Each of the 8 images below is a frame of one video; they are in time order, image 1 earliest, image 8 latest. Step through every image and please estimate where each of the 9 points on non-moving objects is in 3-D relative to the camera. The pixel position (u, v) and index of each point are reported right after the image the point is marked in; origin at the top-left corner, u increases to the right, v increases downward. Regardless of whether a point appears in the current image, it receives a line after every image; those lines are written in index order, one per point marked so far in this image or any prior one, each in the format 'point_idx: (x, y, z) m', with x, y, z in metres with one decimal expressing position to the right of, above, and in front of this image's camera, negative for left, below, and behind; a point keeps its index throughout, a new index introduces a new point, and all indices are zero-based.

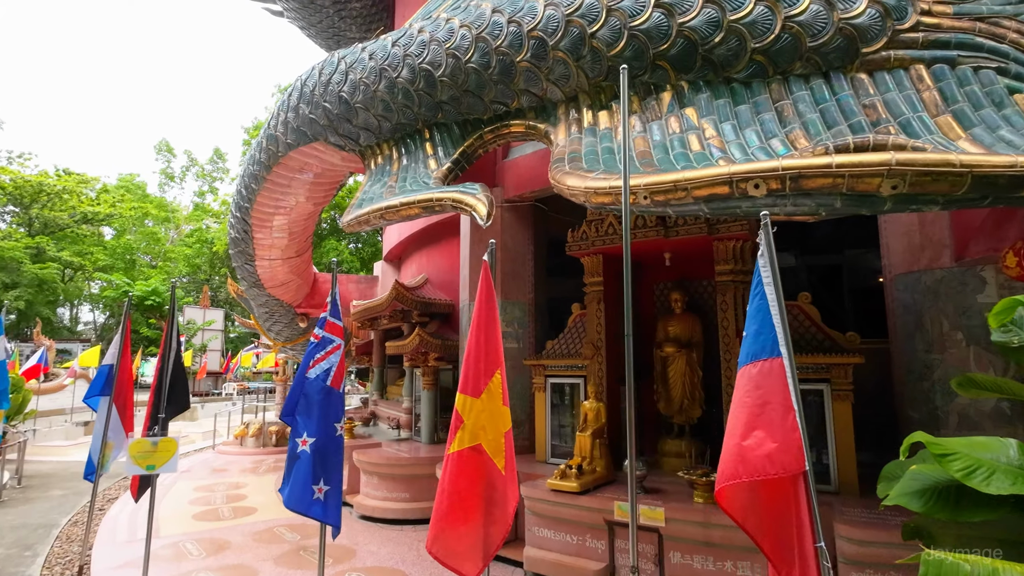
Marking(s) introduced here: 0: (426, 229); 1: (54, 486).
0: (-1.2, +0.8, +8.0) m
1: (-6.4, -2.8, +7.8) m
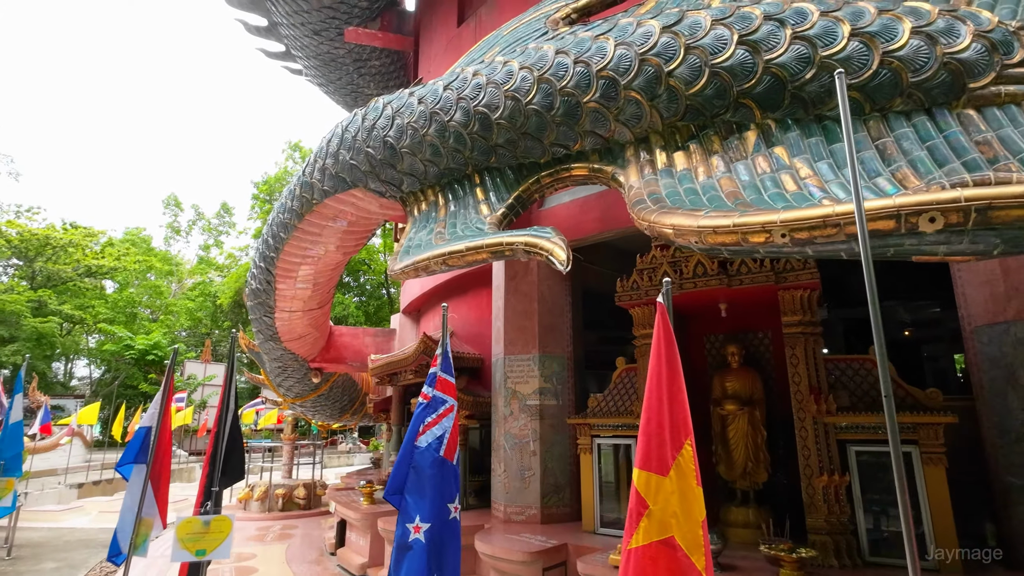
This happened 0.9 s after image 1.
0: (-0.8, +0.1, +7.8) m
1: (-6.0, -3.5, +7.2) m
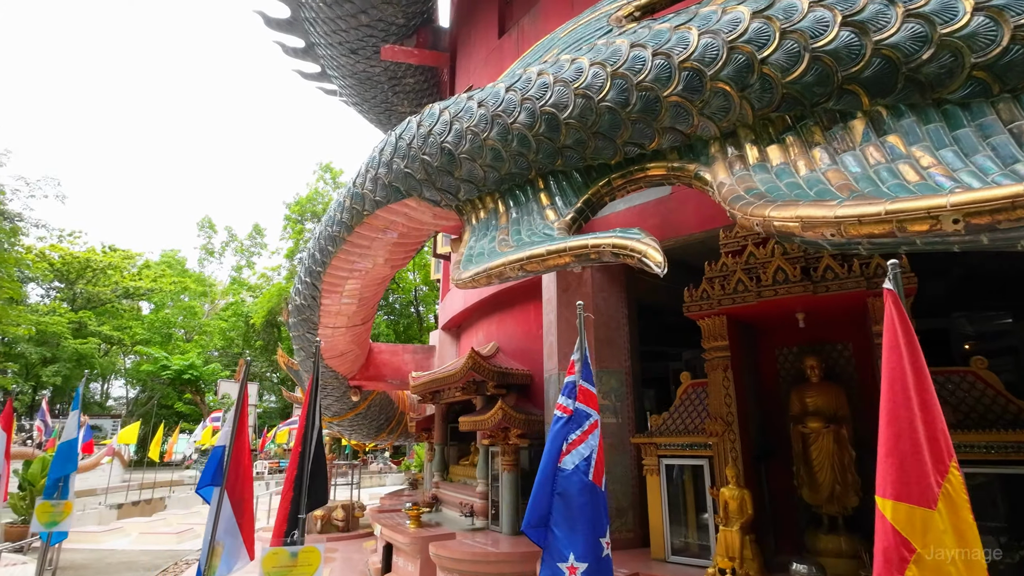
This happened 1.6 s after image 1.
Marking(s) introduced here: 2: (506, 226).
0: (-0.2, -0.1, +7.6) m
1: (-5.4, -3.7, +7.1) m
2: (0.0, +0.5, +4.2) m
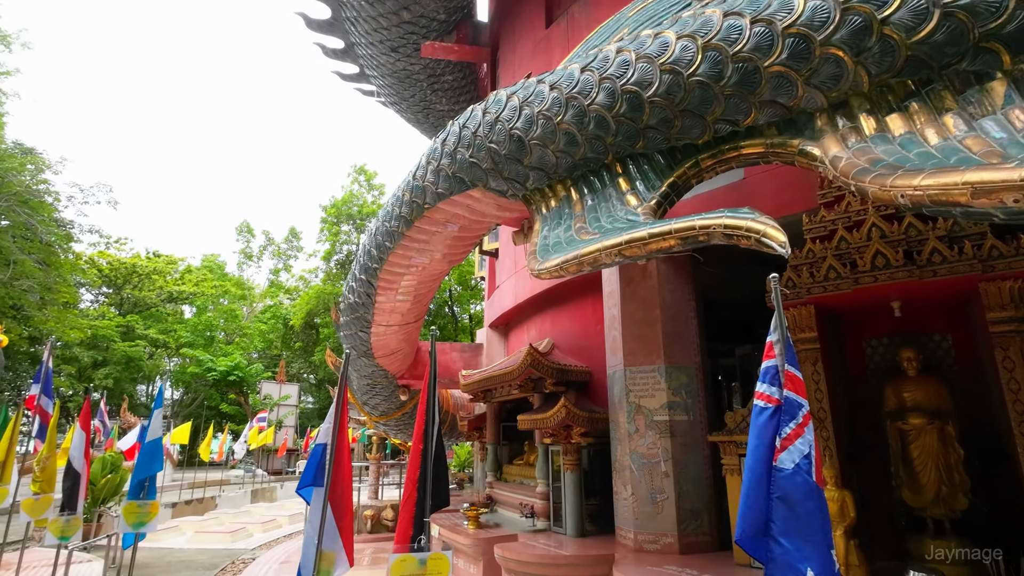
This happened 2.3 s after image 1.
0: (+0.5, 0.0, +7.4) m
1: (-4.6, -3.7, +7.2) m
2: (+0.5, +0.5, +4.0) m
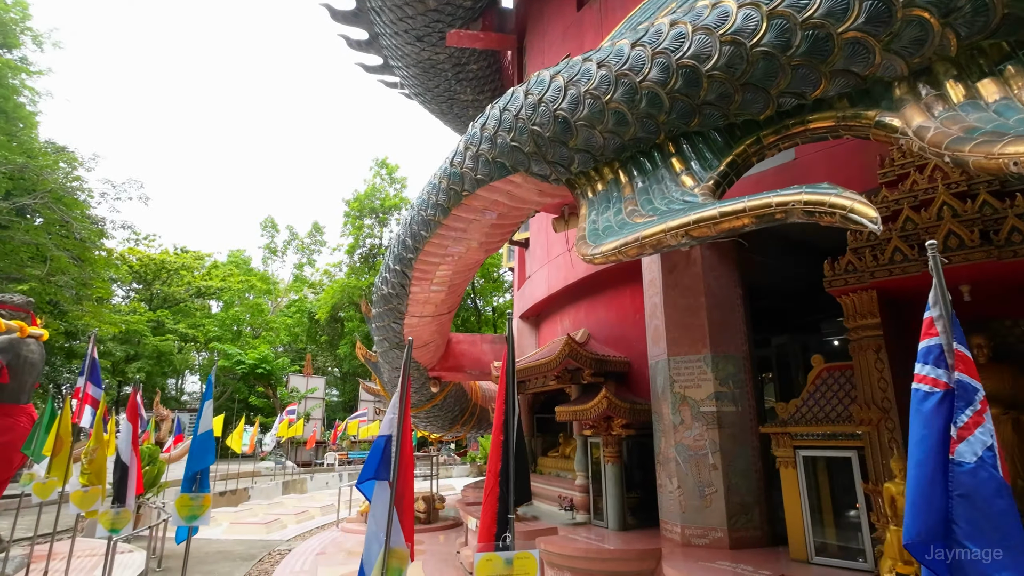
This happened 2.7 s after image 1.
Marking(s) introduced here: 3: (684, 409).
0: (+1.0, +0.1, +7.2) m
1: (-4.1, -3.6, +7.2) m
2: (+0.8, +0.6, +3.9) m
3: (+1.6, -1.2, +5.3) m
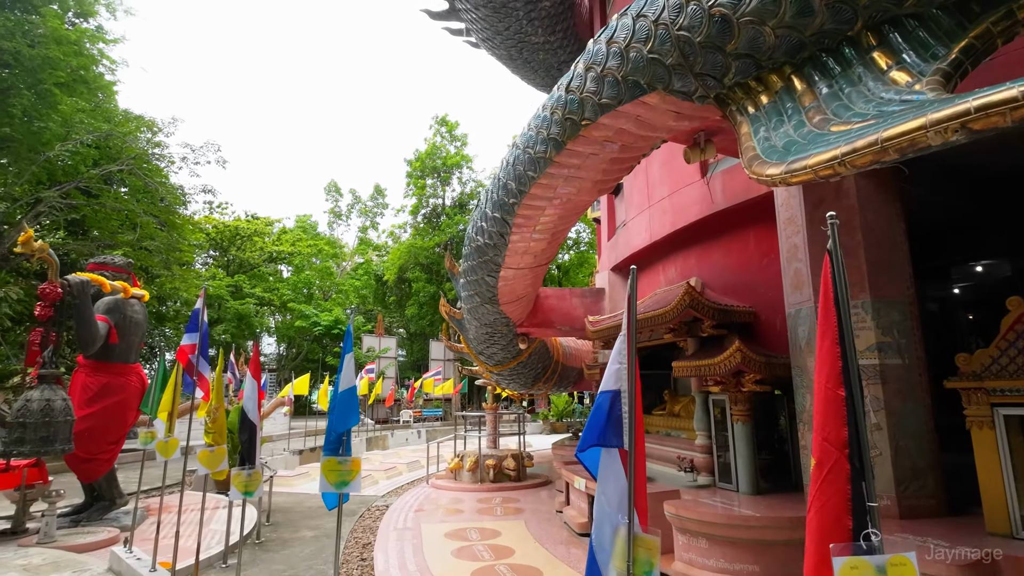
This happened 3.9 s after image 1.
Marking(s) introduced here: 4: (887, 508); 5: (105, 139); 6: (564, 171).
0: (+2.2, +0.8, +6.5) m
1: (-2.8, -3.1, +7.3) m
2: (+1.7, +1.0, +3.2) m
3: (+2.7, -0.6, +4.7) m
4: (+2.9, -1.7, +4.3) m
5: (-8.8, +3.2, +12.1) m
6: (+0.5, +1.1, +5.0) m
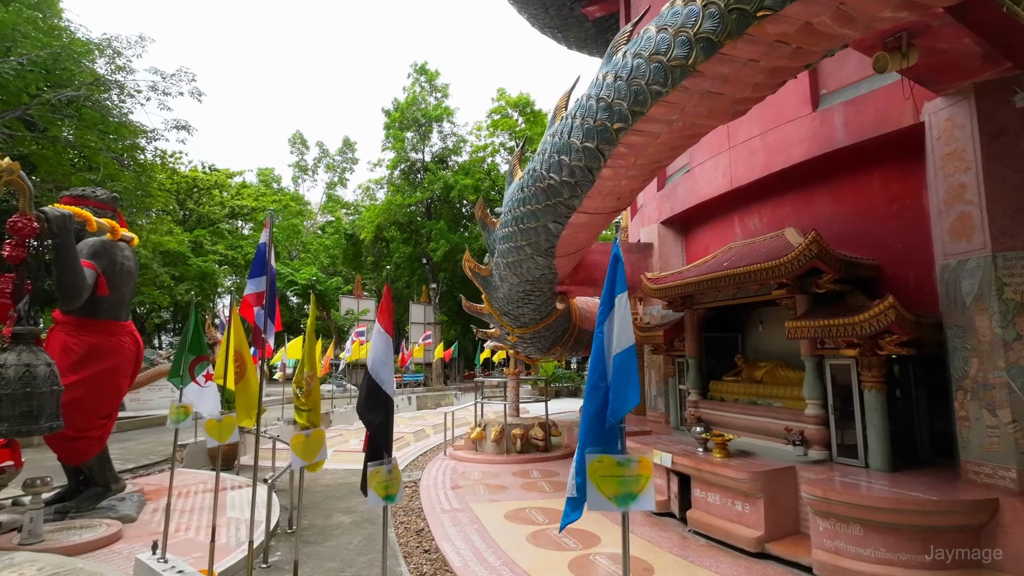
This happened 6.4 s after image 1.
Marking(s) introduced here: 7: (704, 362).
0: (+3.0, +1.3, +5.7) m
1: (-2.1, -2.5, +6.3) m
2: (+2.8, +1.3, +2.3) m
3: (+3.7, -0.2, +4.0) m
4: (+3.8, -1.3, +3.7) m
5: (-8.4, +4.2, +10.2) m
6: (+1.4, +1.5, +4.1) m
7: (+2.4, -0.9, +7.1) m
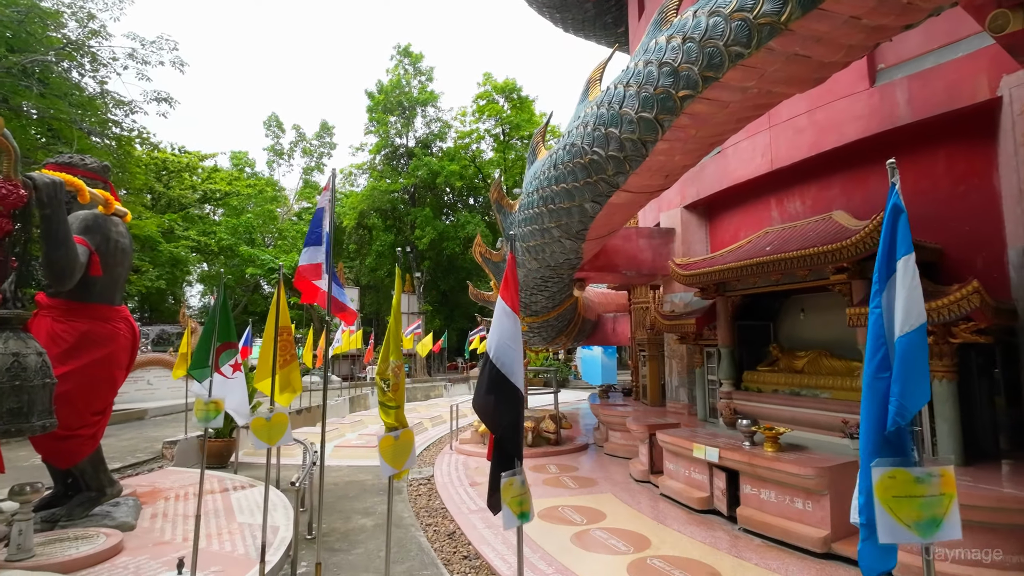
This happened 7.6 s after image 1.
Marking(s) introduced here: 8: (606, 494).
0: (+3.4, +1.4, +5.4) m
1: (-1.7, -2.3, +5.8) m
2: (+3.3, +1.4, +2.0) m
3: (+4.1, -0.1, +3.8) m
4: (+4.3, -1.2, +3.5) m
5: (-8.2, +4.4, +9.3) m
6: (+1.9, +1.6, +3.7) m
7: (+2.7, -0.8, +6.8) m
8: (+1.1, -2.4, +6.4) m
